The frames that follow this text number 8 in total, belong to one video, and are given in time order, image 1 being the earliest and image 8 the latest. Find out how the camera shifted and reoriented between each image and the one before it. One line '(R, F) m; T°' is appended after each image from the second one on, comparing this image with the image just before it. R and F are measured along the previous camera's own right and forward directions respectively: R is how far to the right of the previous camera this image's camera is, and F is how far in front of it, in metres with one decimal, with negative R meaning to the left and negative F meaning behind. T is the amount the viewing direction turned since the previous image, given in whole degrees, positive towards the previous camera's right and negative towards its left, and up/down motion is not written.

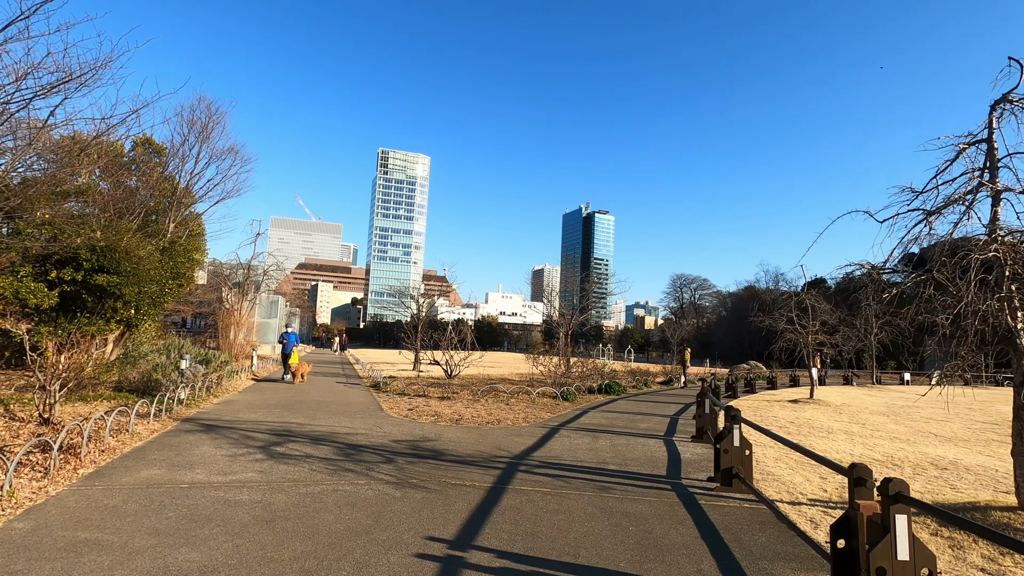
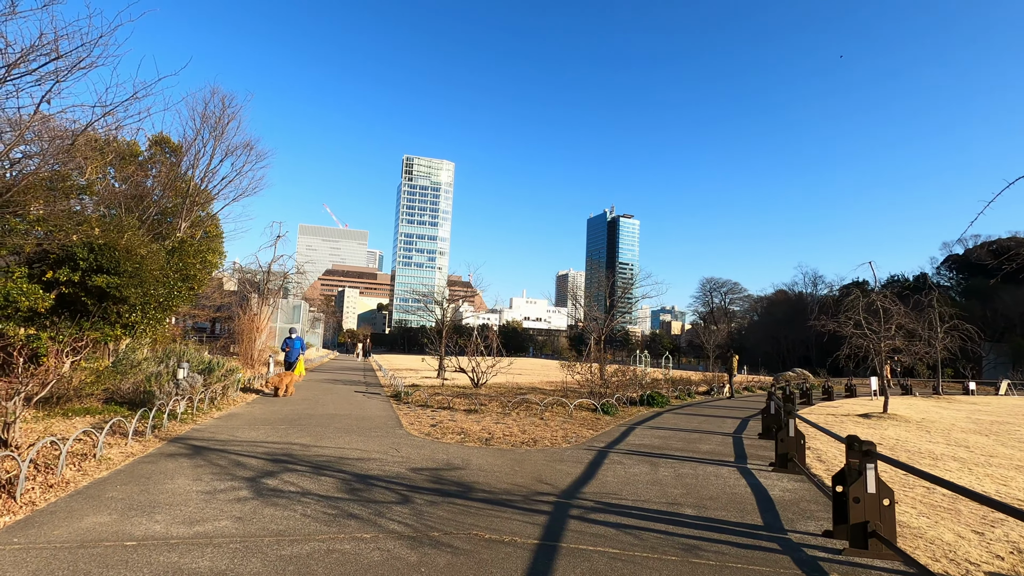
(-0.2, +1.1) m; -3°
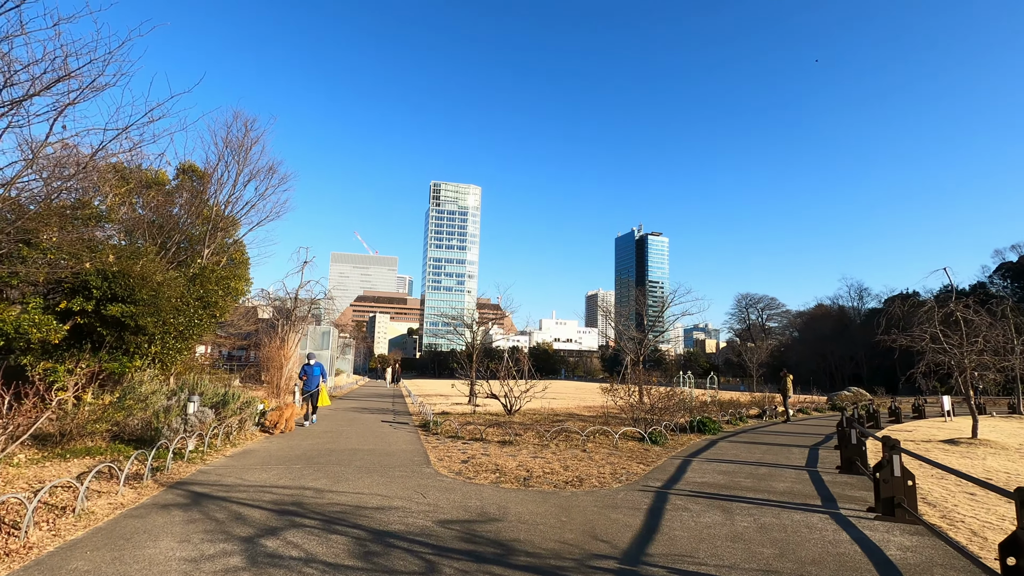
(-0.1, +0.8) m; -3°
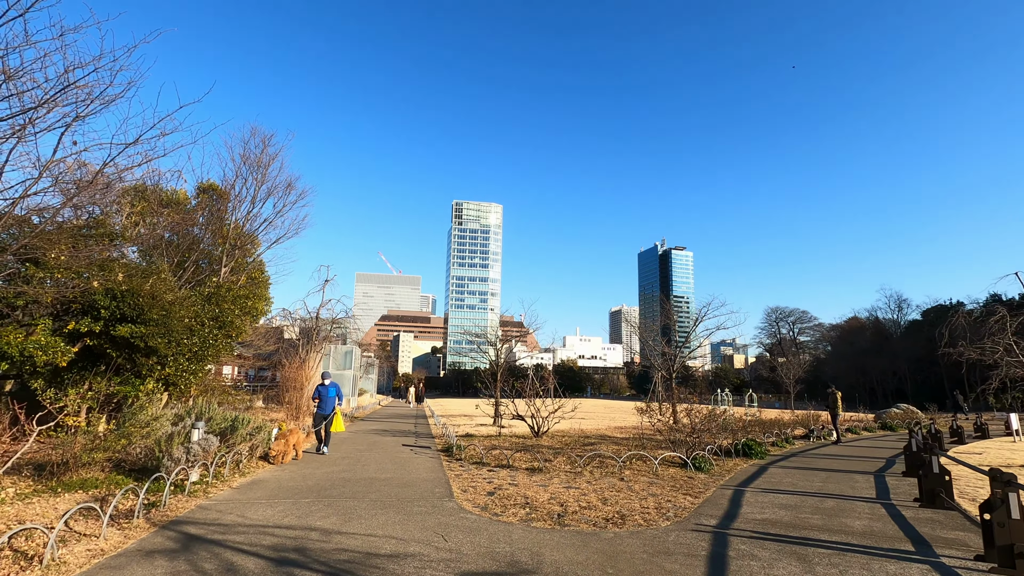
(-0.1, +0.6) m; -2°
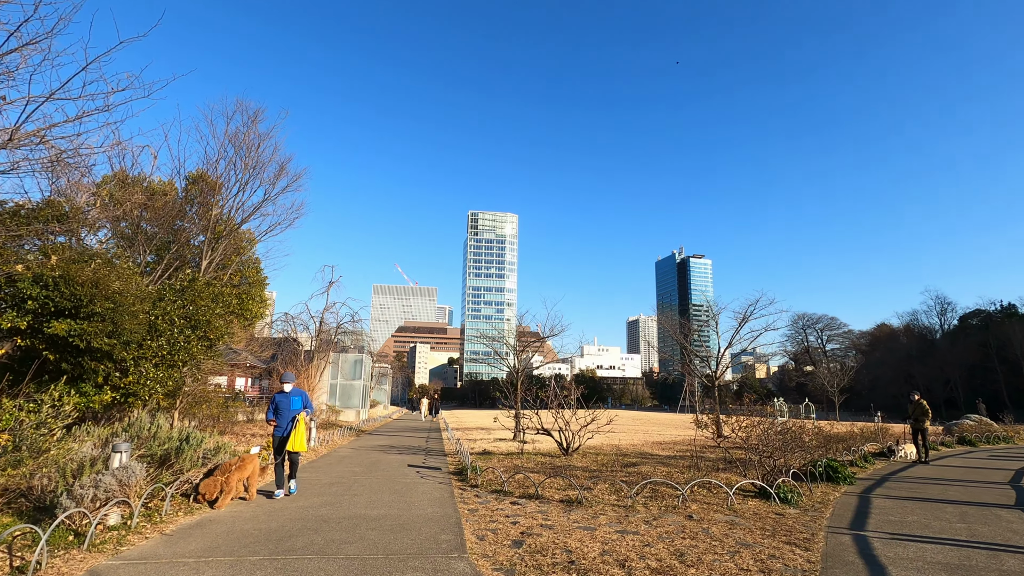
(-0.1, +1.7) m; -2°
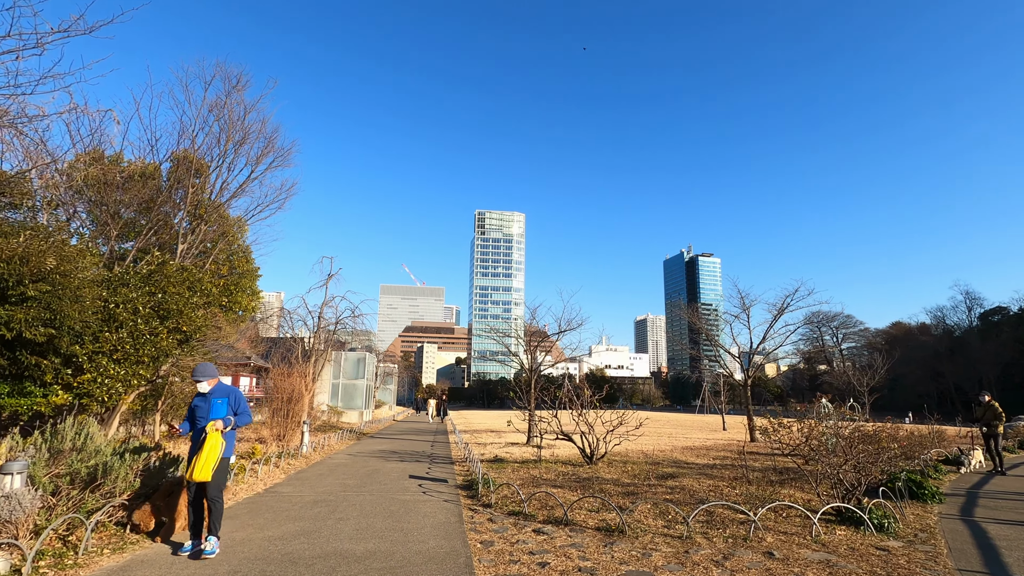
(-0.1, +1.3) m; -1°
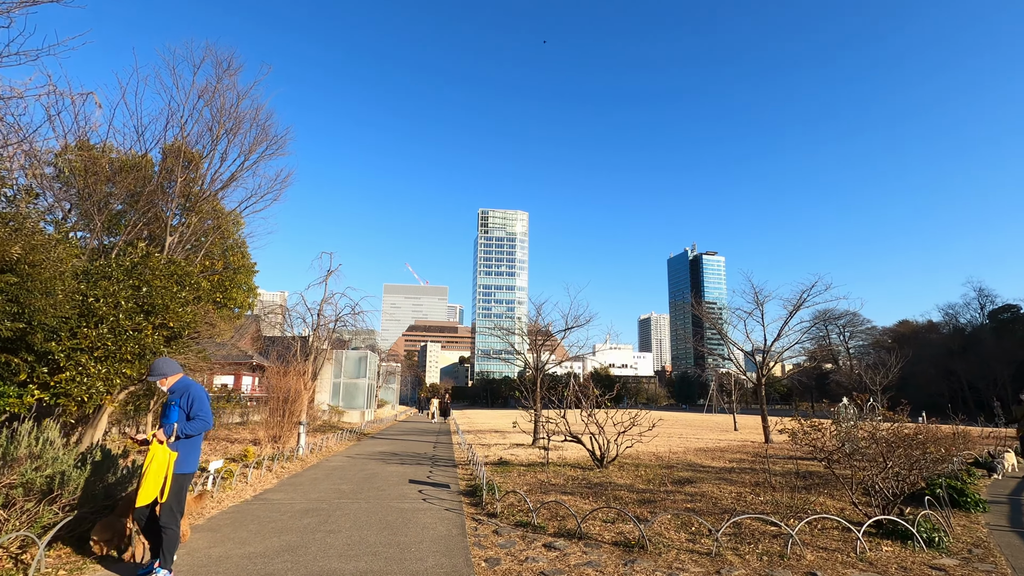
(0.0, +0.5) m; 0°
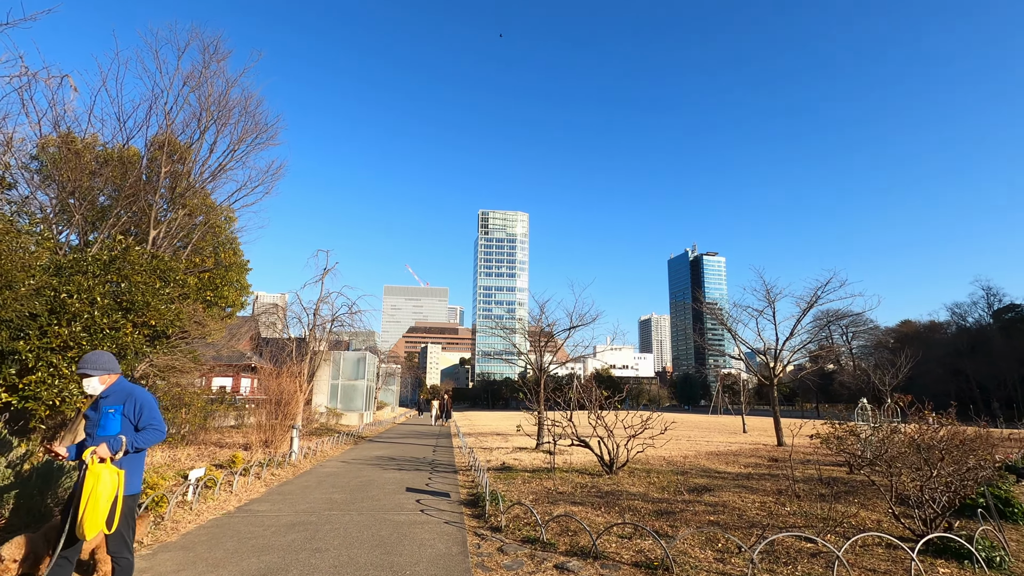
(0.0, +0.5) m; 0°
